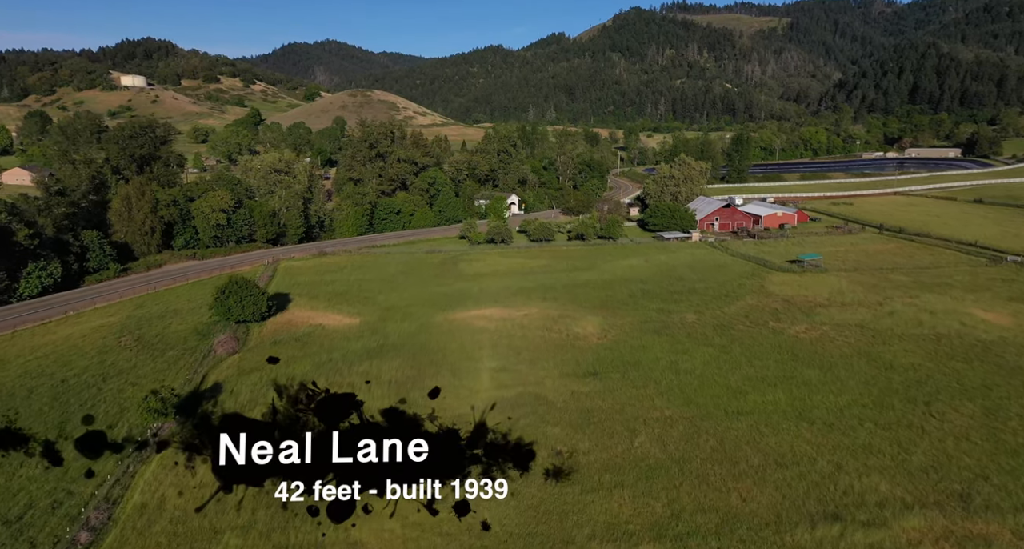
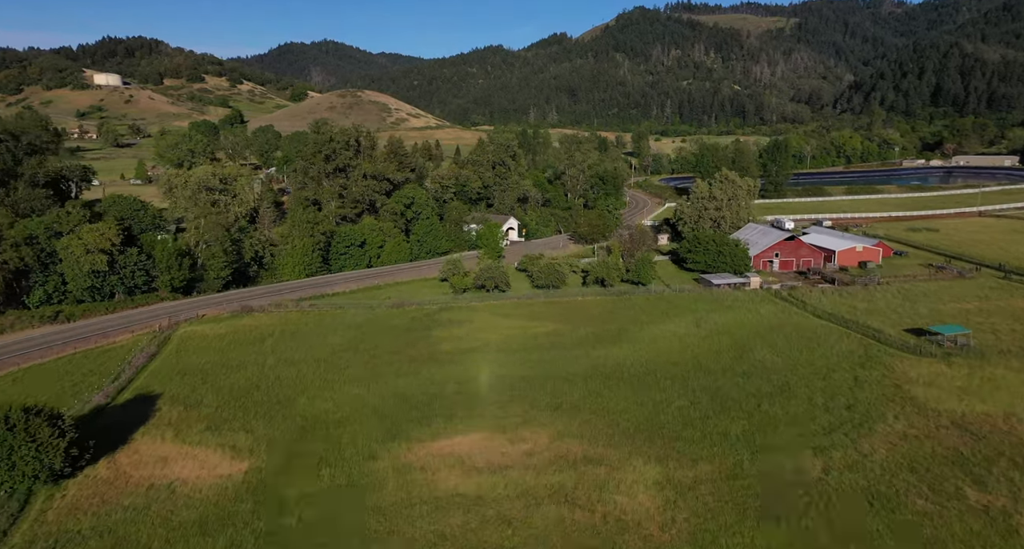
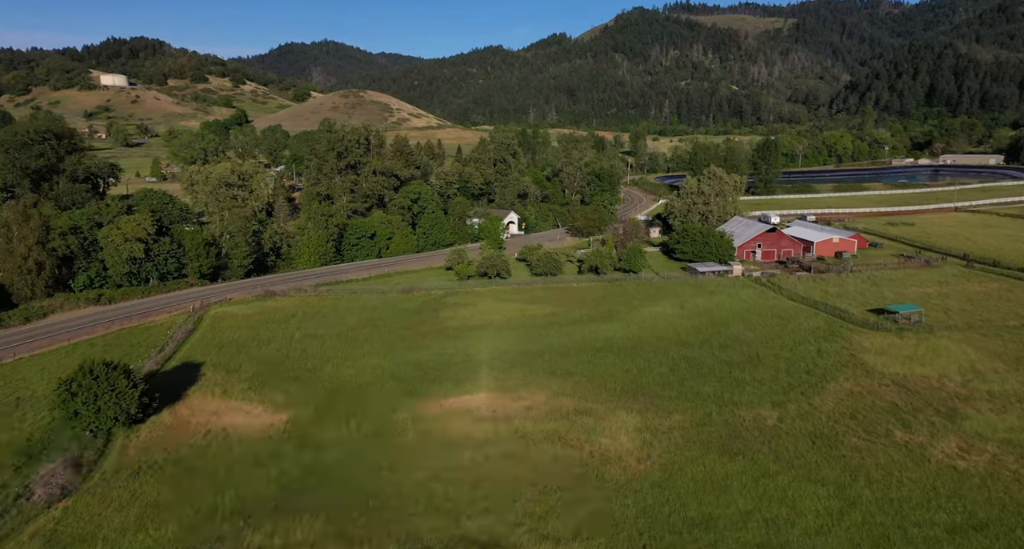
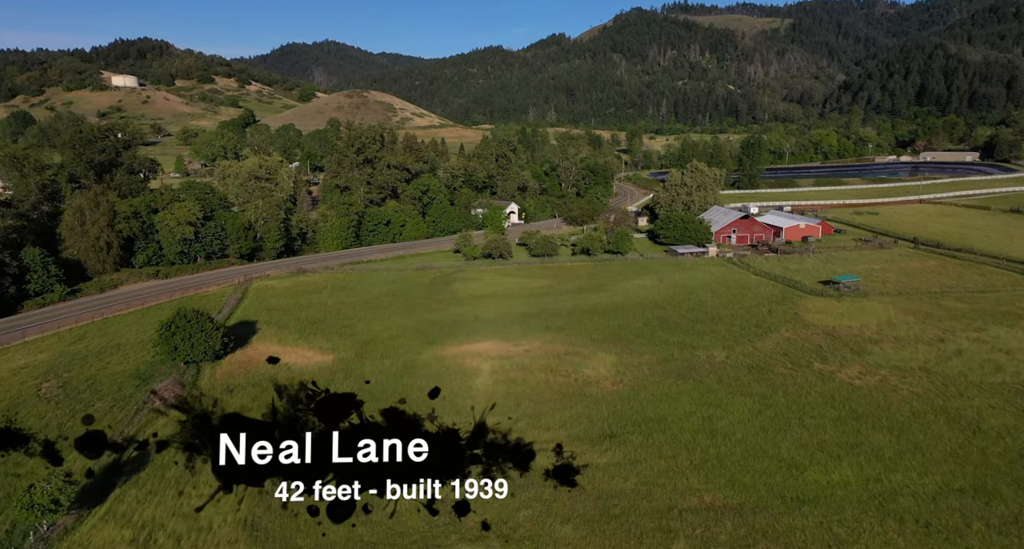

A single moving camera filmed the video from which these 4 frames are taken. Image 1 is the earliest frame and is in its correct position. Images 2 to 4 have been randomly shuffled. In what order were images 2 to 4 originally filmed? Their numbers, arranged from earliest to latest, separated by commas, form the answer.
4, 3, 2
